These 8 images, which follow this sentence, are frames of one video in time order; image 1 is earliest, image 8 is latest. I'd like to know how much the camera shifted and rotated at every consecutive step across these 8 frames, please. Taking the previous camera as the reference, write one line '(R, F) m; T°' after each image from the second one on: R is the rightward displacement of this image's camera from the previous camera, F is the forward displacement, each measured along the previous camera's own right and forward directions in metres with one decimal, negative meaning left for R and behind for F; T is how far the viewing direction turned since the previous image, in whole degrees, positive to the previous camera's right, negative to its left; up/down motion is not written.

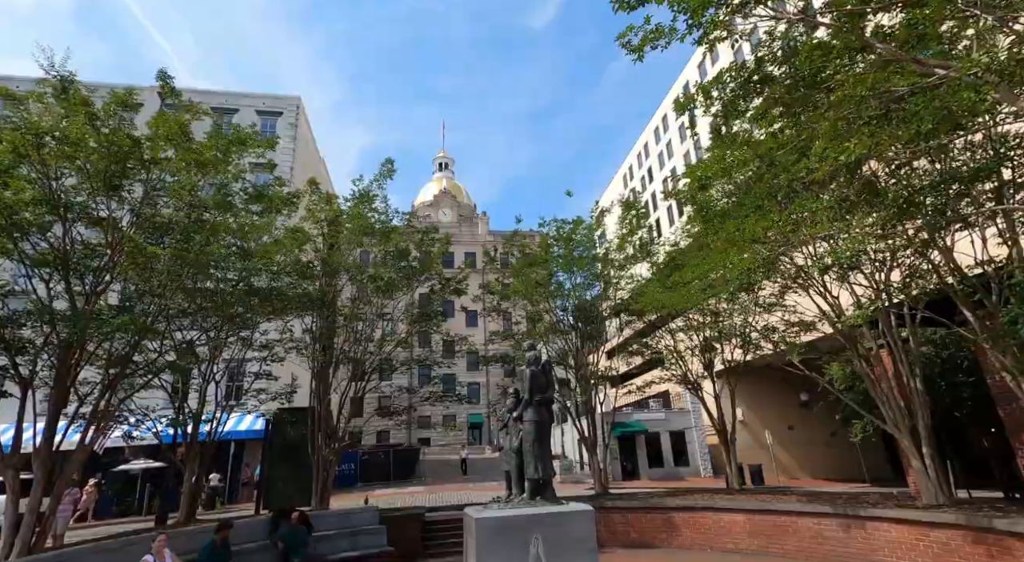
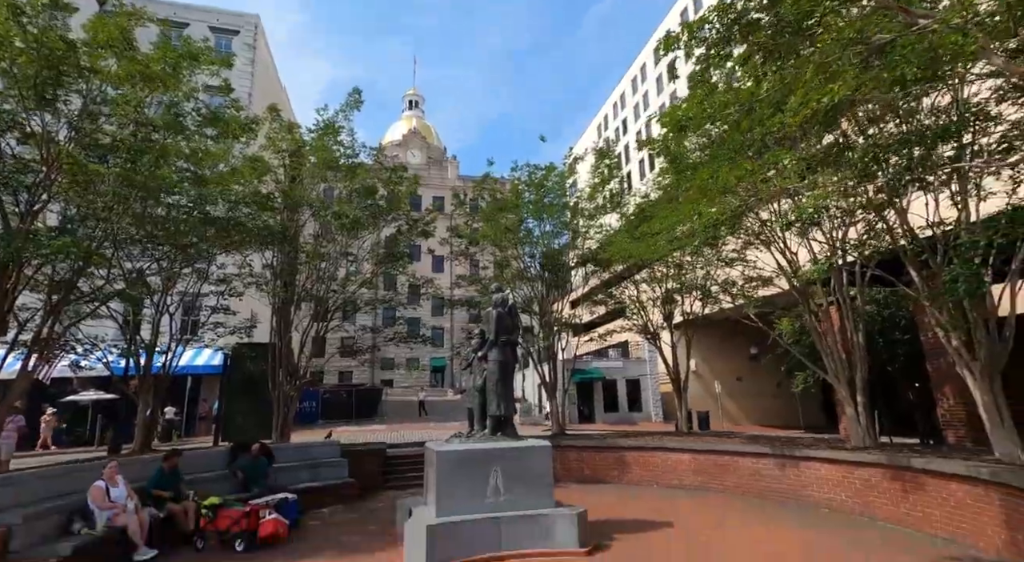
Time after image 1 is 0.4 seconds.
(0.0, 0.0) m; +4°
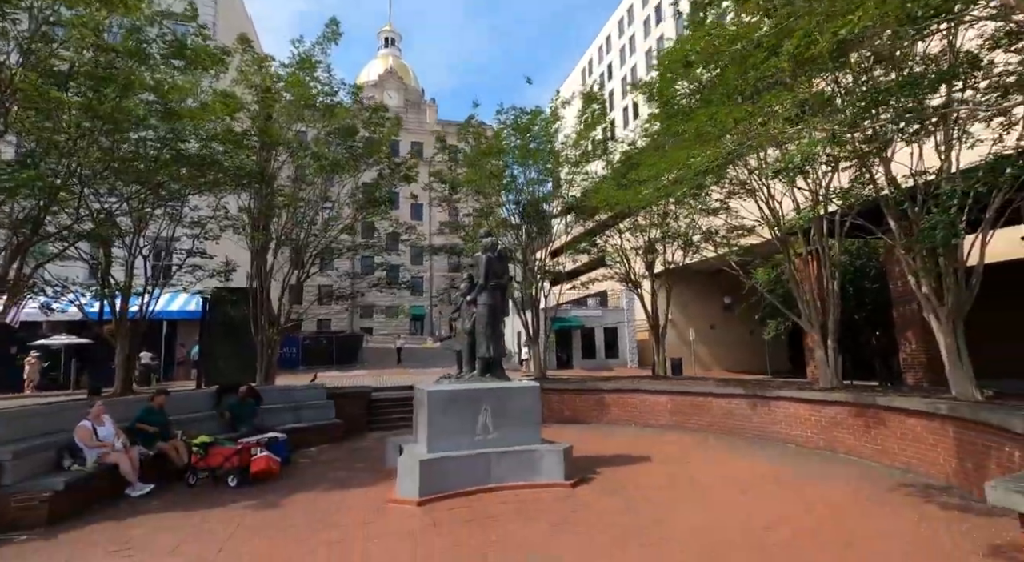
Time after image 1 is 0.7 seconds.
(-0.2, 0.0) m; +2°
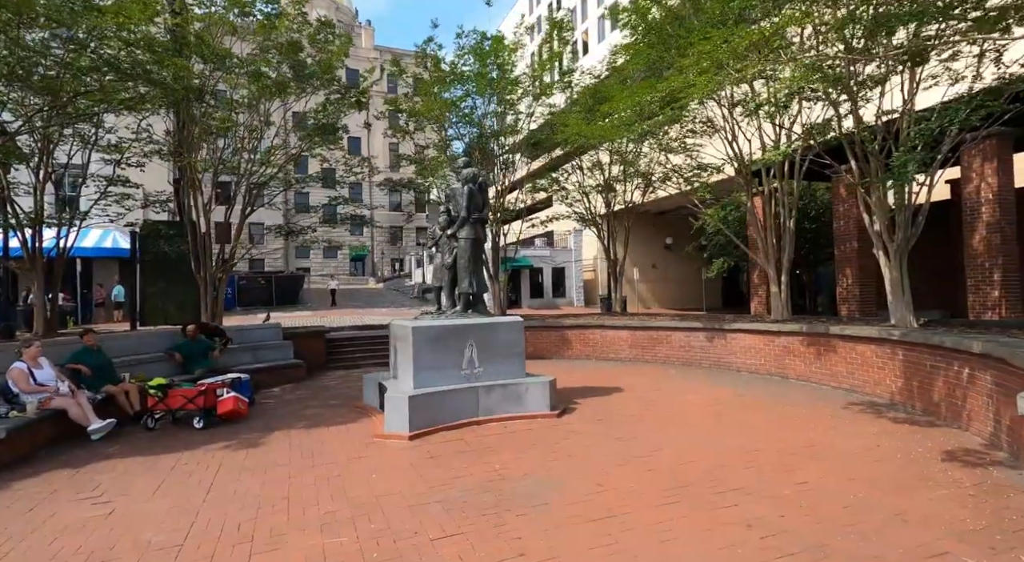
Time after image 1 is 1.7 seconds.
(-0.6, +0.2) m; +7°
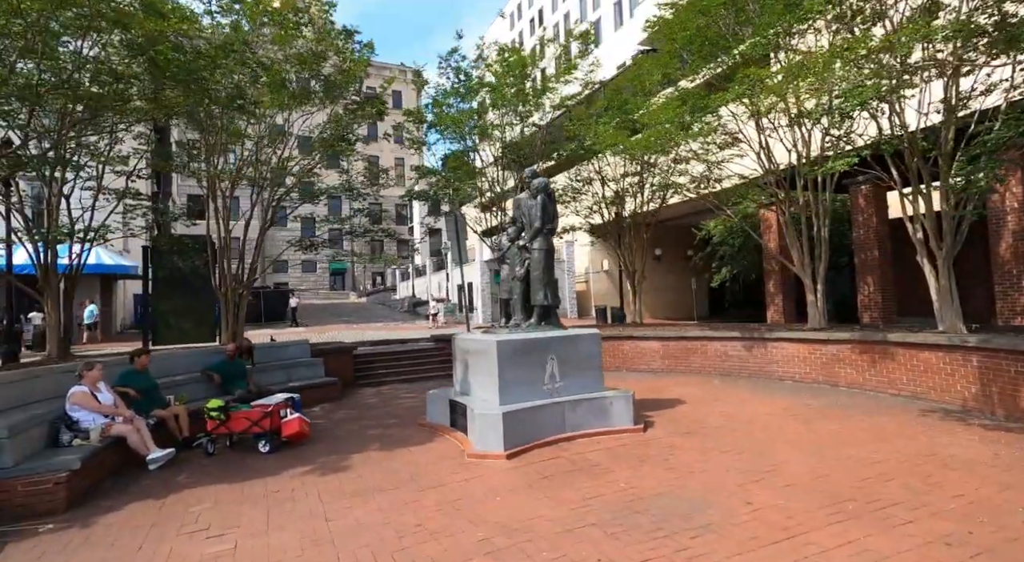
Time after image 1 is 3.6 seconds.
(-1.3, +0.2) m; +3°
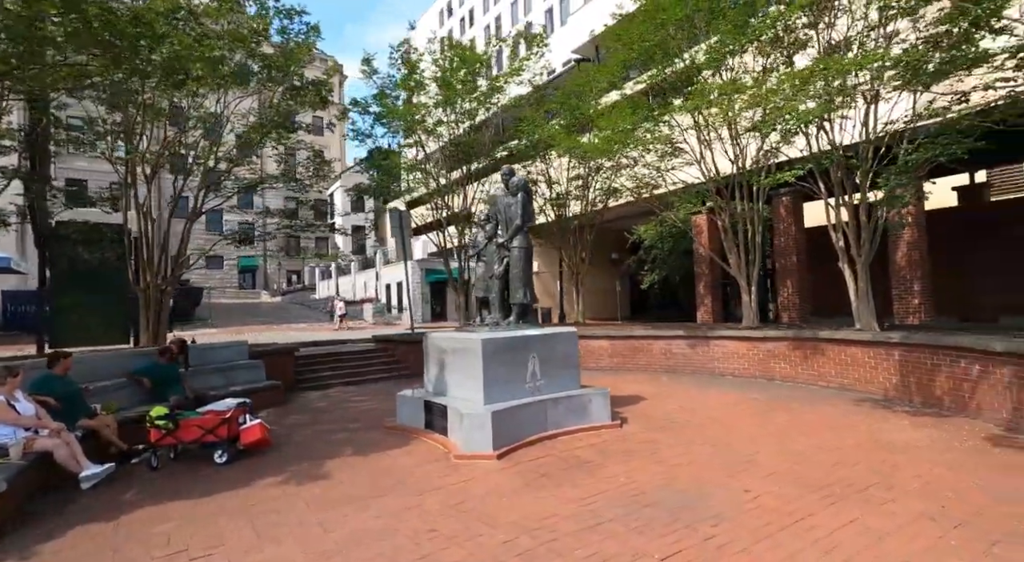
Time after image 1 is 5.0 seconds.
(-0.8, +0.1) m; +9°
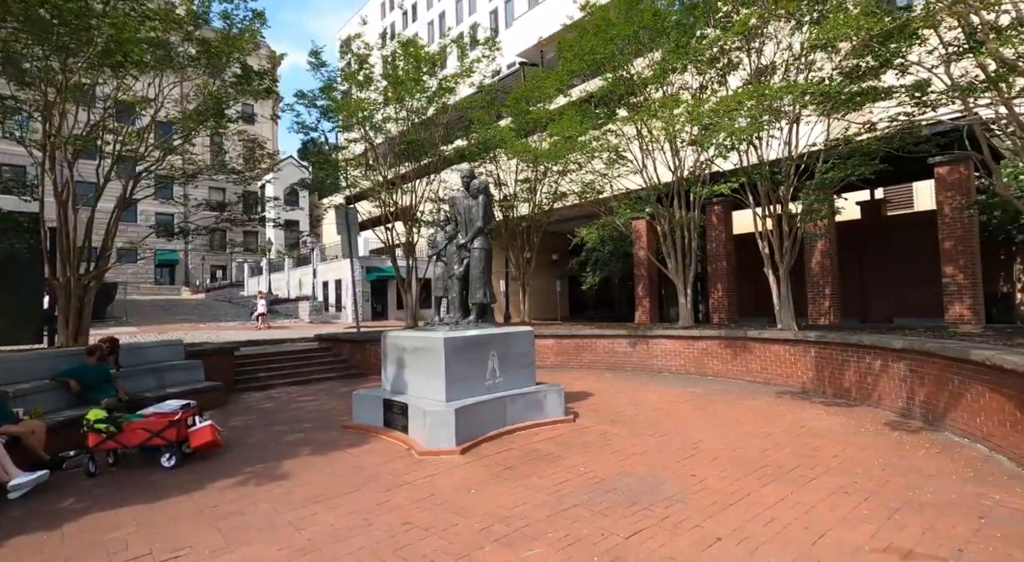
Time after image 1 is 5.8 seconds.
(-0.3, -0.1) m; +7°
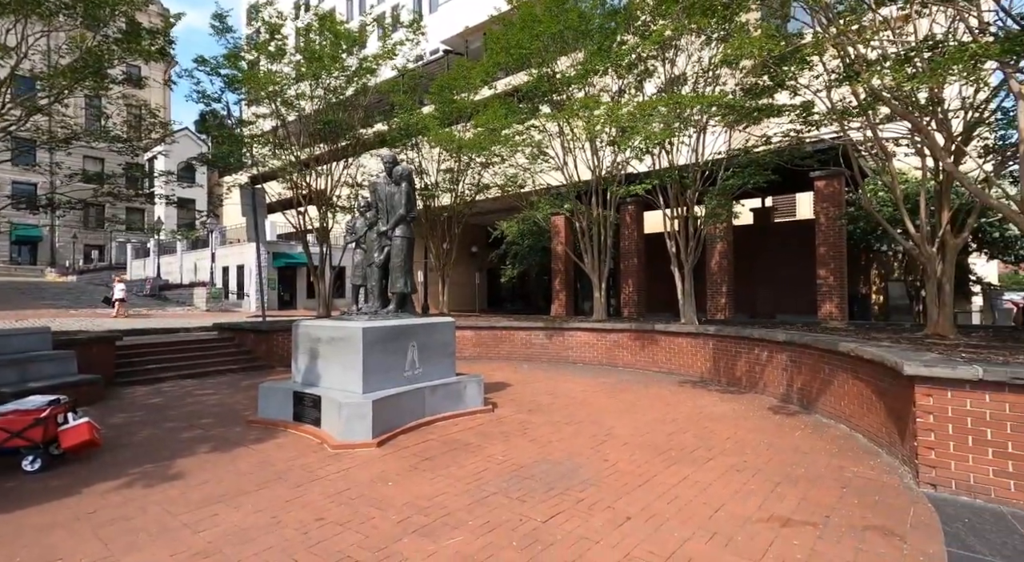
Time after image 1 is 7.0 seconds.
(-0.1, +0.1) m; +9°
